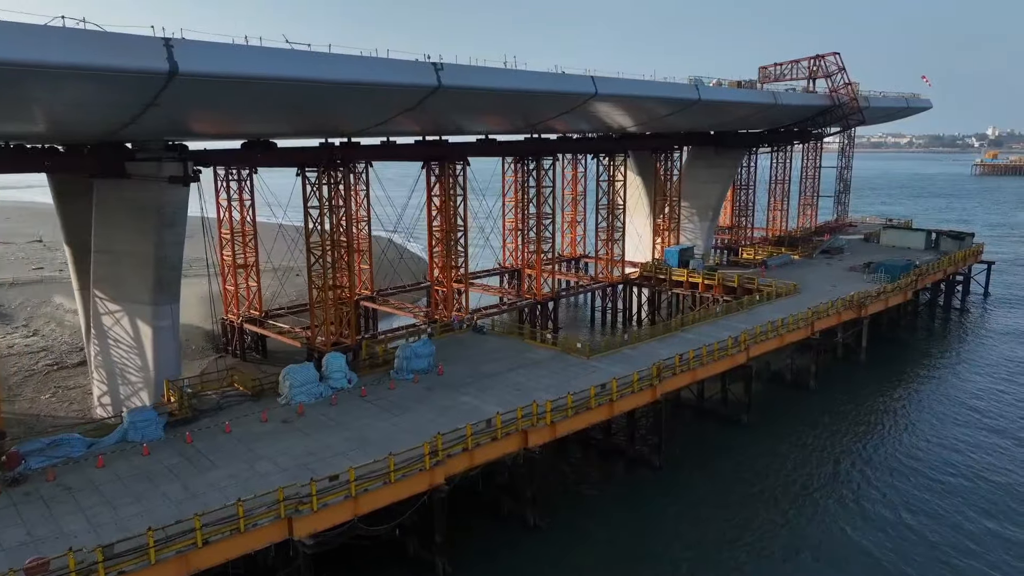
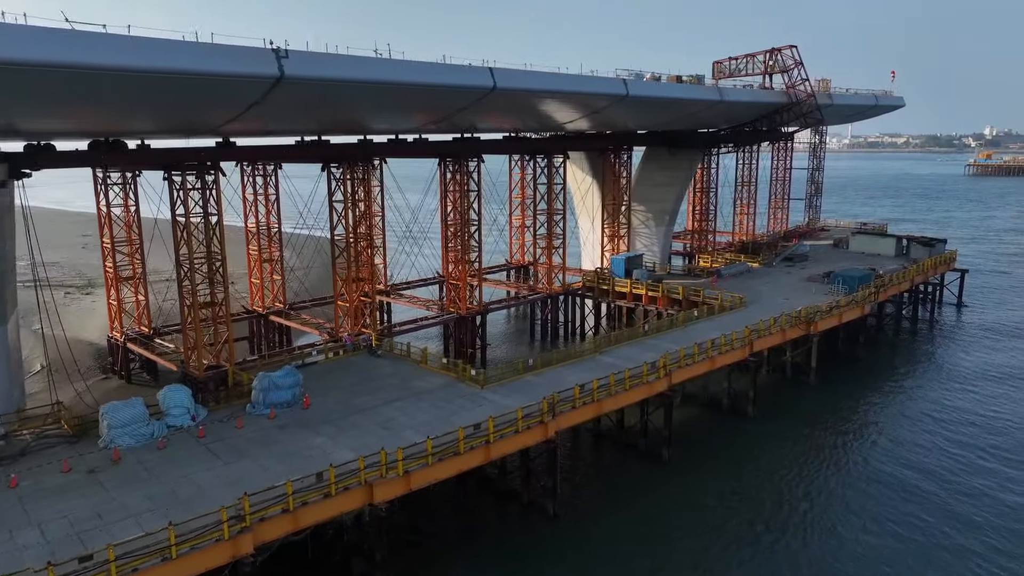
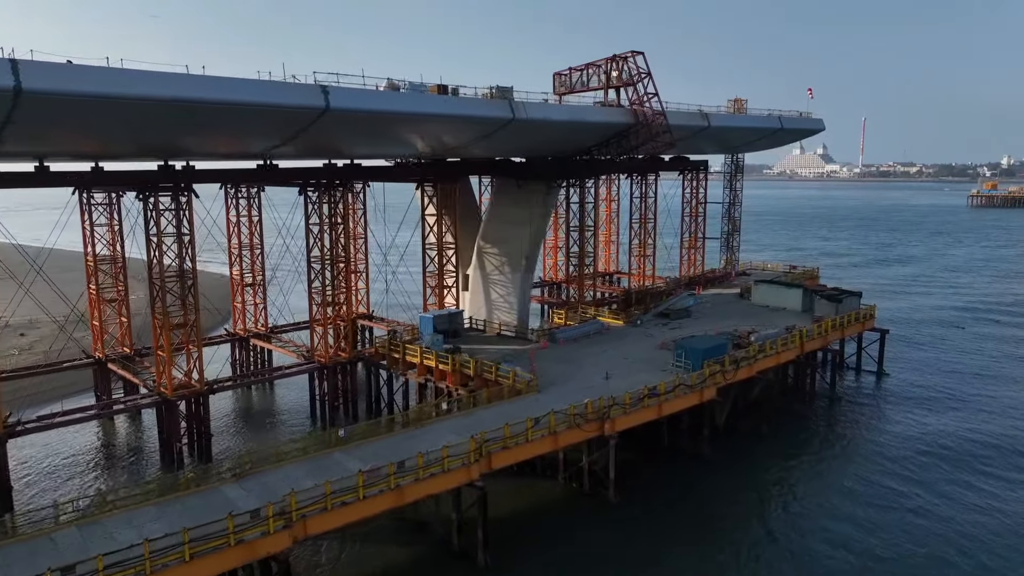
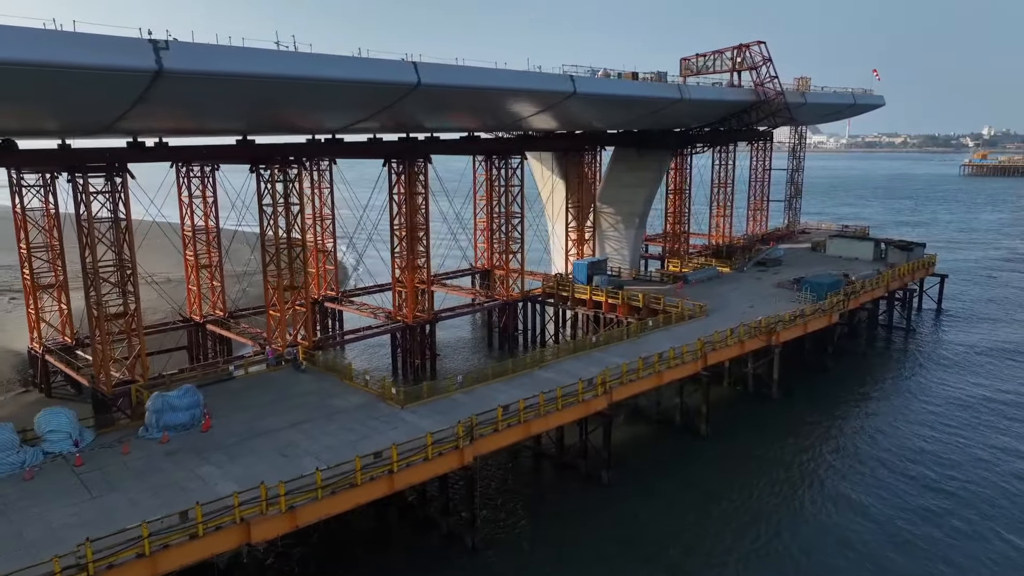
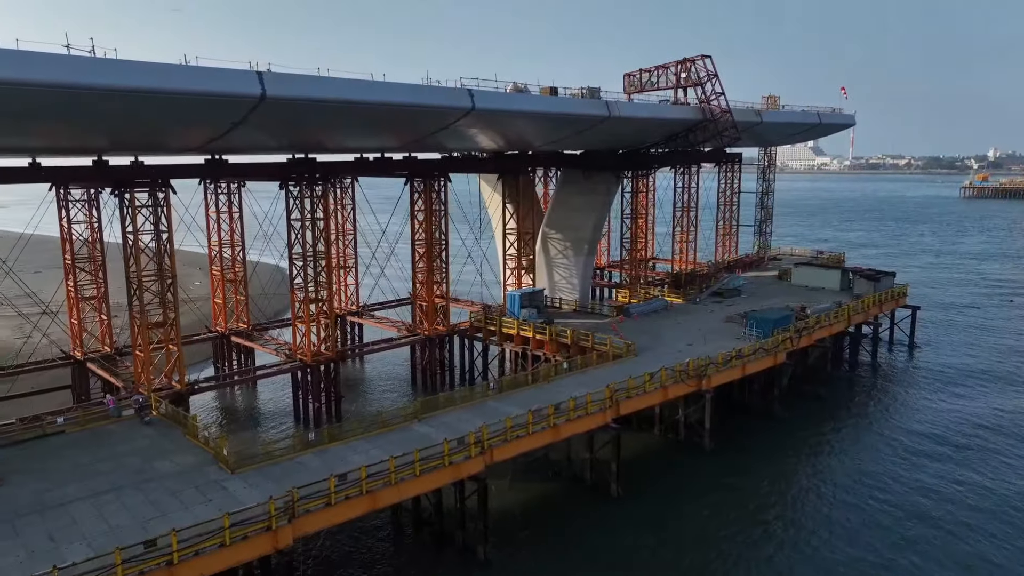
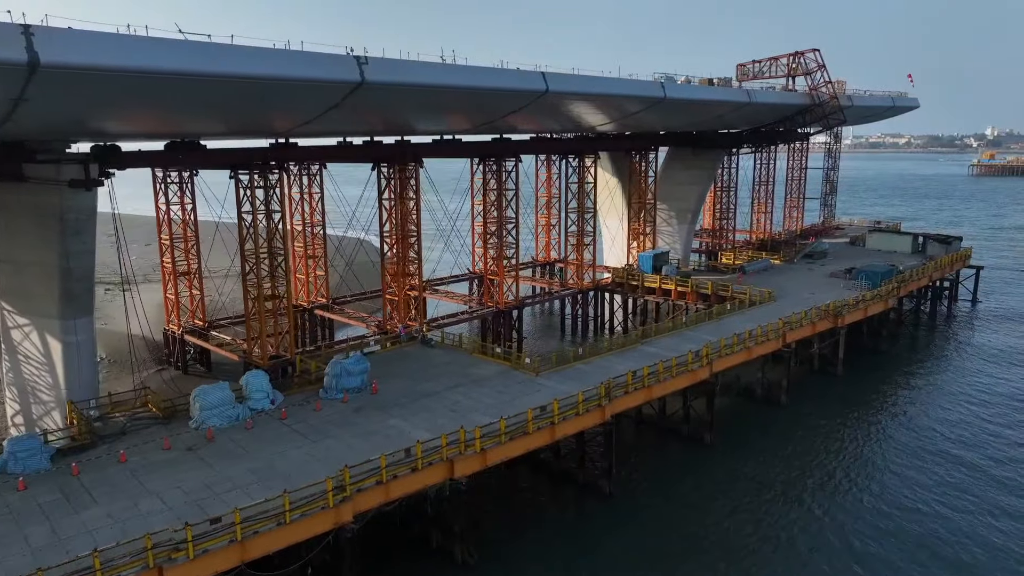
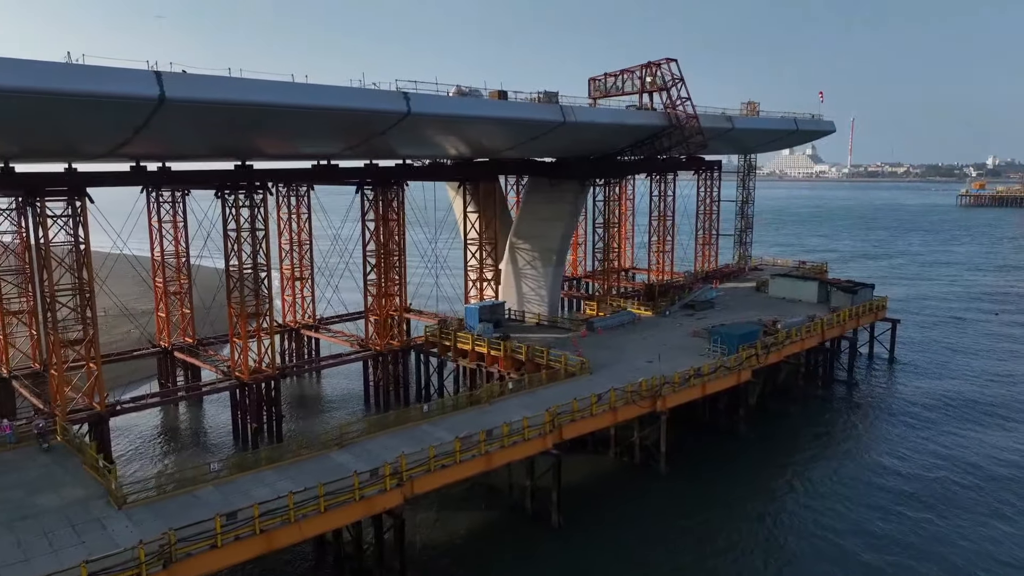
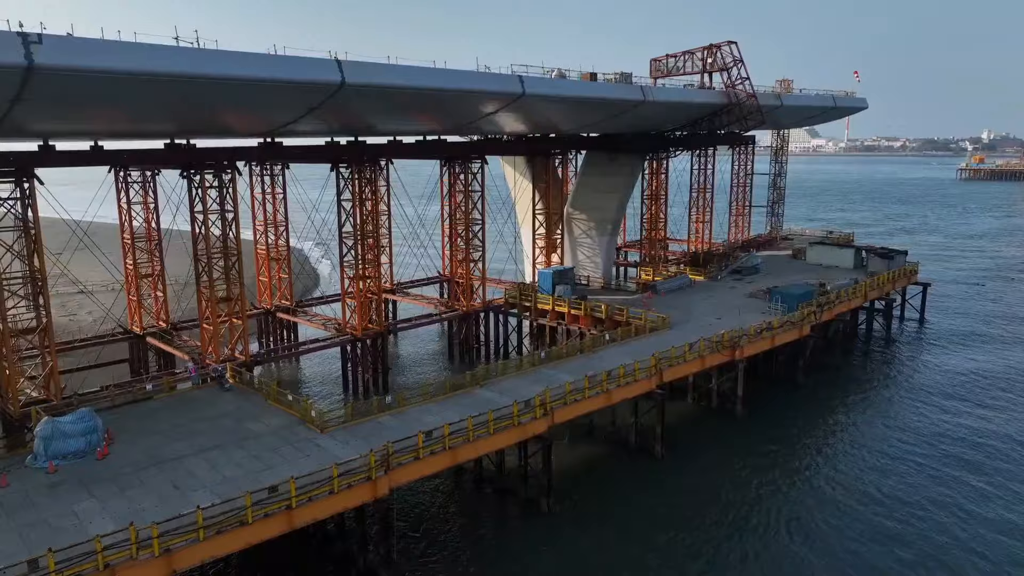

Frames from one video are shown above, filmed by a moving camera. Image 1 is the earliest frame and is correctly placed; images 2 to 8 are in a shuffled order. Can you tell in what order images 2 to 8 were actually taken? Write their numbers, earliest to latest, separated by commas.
6, 2, 4, 8, 5, 7, 3
